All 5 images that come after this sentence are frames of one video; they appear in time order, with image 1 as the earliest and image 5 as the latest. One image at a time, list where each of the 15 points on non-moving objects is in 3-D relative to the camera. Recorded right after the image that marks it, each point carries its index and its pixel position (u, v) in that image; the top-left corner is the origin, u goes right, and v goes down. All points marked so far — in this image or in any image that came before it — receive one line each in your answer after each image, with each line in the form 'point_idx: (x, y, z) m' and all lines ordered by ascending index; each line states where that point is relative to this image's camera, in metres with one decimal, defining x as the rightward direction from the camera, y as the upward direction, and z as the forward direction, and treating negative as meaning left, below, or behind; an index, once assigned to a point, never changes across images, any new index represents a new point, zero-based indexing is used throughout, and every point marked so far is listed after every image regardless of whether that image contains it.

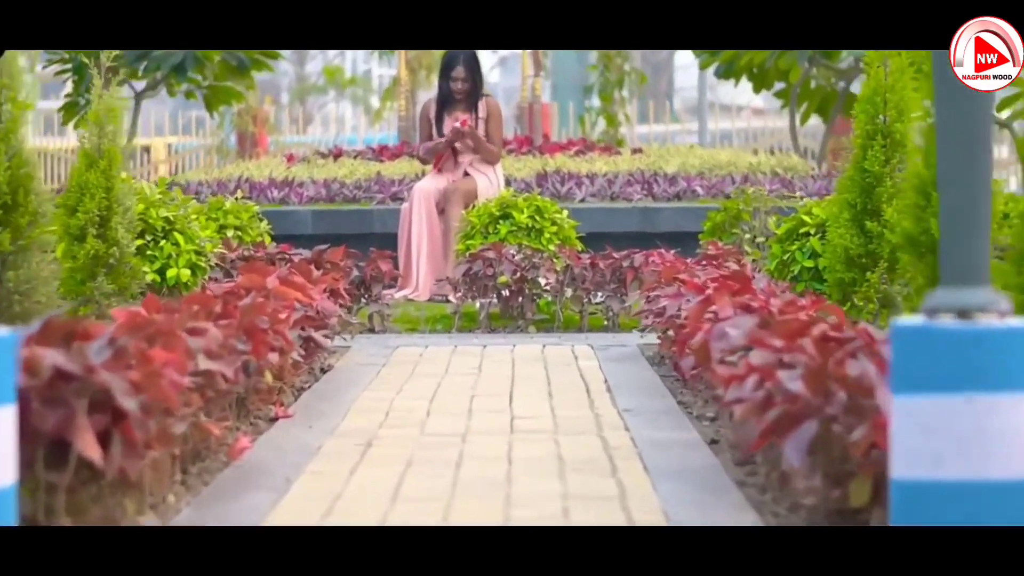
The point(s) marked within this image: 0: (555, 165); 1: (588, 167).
0: (+0.2, +0.6, +13.2) m
1: (+0.4, +0.6, +13.3) m
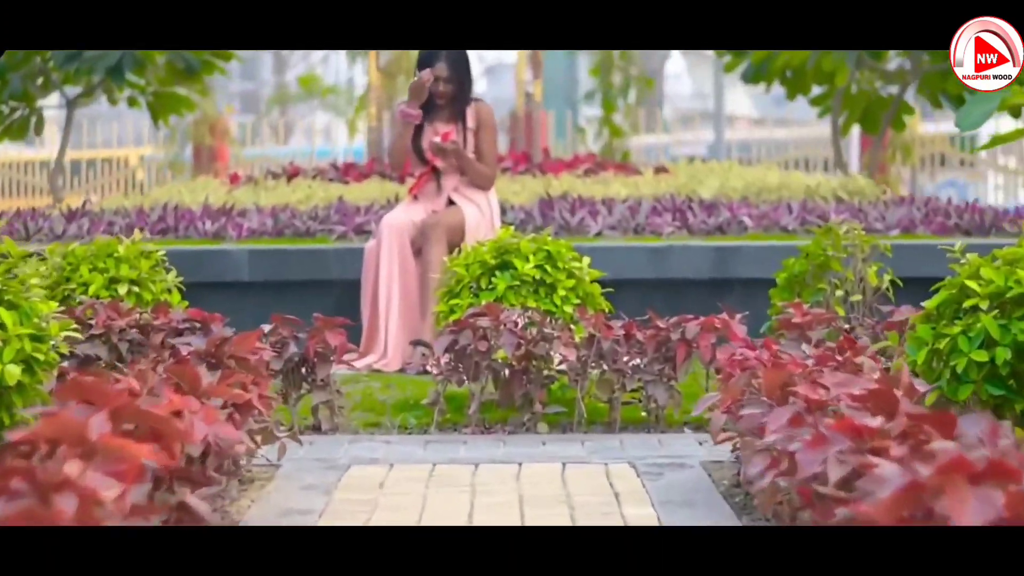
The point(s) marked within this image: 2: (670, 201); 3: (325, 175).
0: (+0.2, +0.4, +10.6) m
1: (+0.4, +0.4, +10.6) m
2: (+0.6, +0.3, +10.1) m
3: (-0.8, +0.5, +11.7) m
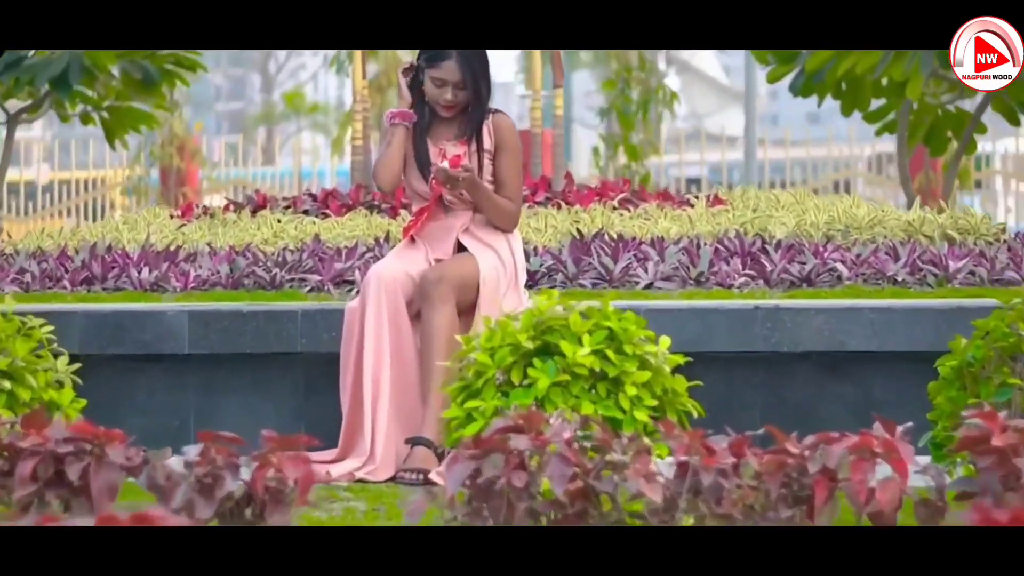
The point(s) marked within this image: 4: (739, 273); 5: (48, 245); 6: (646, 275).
0: (+0.3, +0.2, +8.4) m
1: (+0.4, +0.2, +8.5) m
2: (+0.7, +0.1, +7.9) m
3: (-0.8, +0.3, +9.6) m
4: (+0.6, 0.0, +7.5) m
5: (-1.5, +0.1, +8.5) m
6: (+0.4, 0.0, +7.4) m
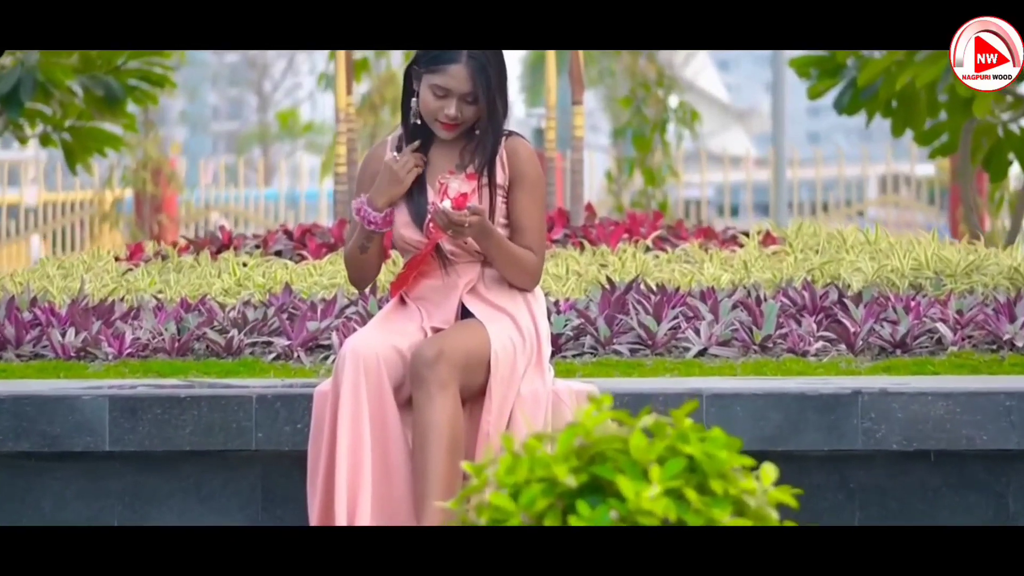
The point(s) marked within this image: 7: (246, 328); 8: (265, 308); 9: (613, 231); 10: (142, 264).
0: (+0.3, 0.0, +6.9) m
1: (+0.5, 0.0, +6.9) m
2: (+0.7, 0.0, +6.4) m
3: (-0.7, +0.1, +8.0) m
4: (+0.7, -0.1, +5.9) m
5: (-1.4, 0.0, +7.0) m
6: (+0.4, -0.1, +5.9) m
7: (-0.6, -0.1, +6.2) m
8: (-0.6, 0.0, +6.5) m
9: (+0.3, +0.2, +8.0) m
10: (-1.1, +0.1, +7.6) m
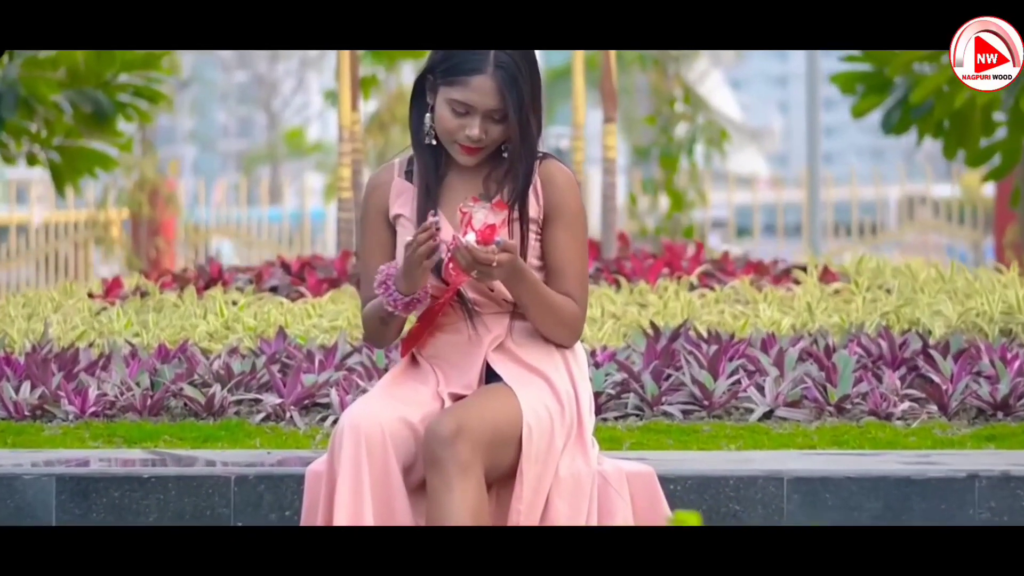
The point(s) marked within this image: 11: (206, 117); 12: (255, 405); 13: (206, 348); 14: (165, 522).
0: (+0.4, -0.1, +6.0) m
1: (+0.5, -0.1, +6.0) m
2: (+0.8, -0.1, +5.5) m
3: (-0.7, 0.0, +7.1) m
4: (+0.7, -0.2, +5.0) m
5: (-1.4, -0.1, +6.1) m
6: (+0.5, -0.2, +5.0) m
7: (-0.6, -0.2, +5.3) m
8: (-0.5, -0.1, +5.6) m
9: (+0.4, +0.1, +7.1) m
10: (-1.0, 0.0, +6.7) m
11: (-2.3, +1.3, +19.9) m
12: (-0.5, -0.2, +5.2) m
13: (-0.7, -0.1, +5.8) m
14: (-0.5, -0.4, +4.1) m
